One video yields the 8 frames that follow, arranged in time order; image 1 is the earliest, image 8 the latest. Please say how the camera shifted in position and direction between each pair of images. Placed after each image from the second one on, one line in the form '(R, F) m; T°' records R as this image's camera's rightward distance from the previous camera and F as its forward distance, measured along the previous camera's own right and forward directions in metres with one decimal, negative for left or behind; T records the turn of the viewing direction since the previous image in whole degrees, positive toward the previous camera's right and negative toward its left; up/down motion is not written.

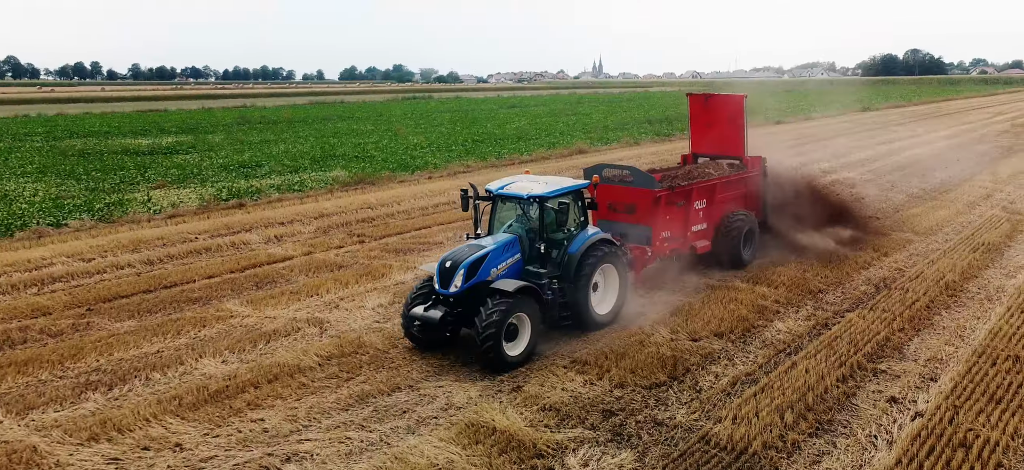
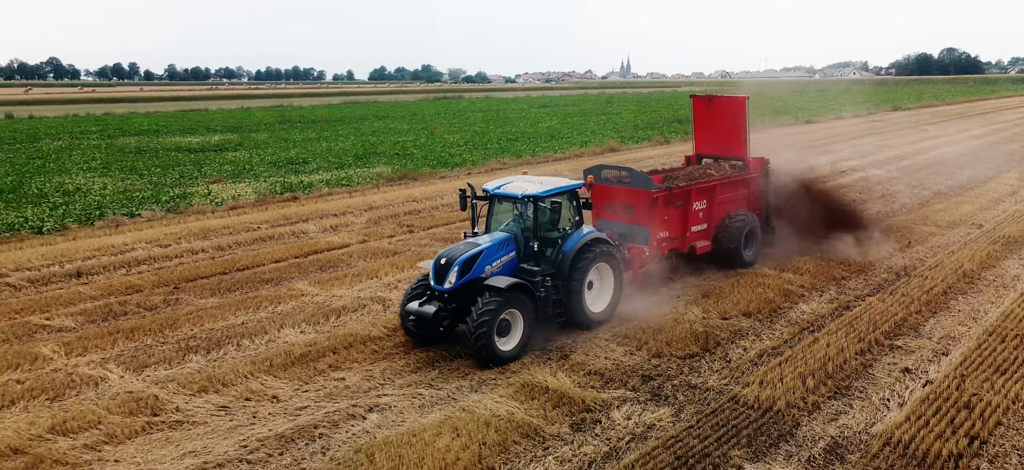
(-0.2, -1.0) m; -2°
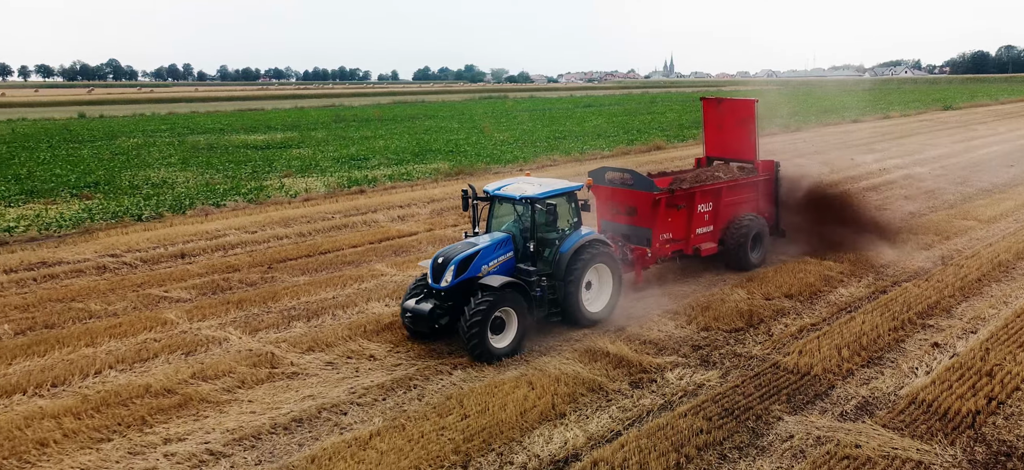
(-0.3, -1.1) m; -3°
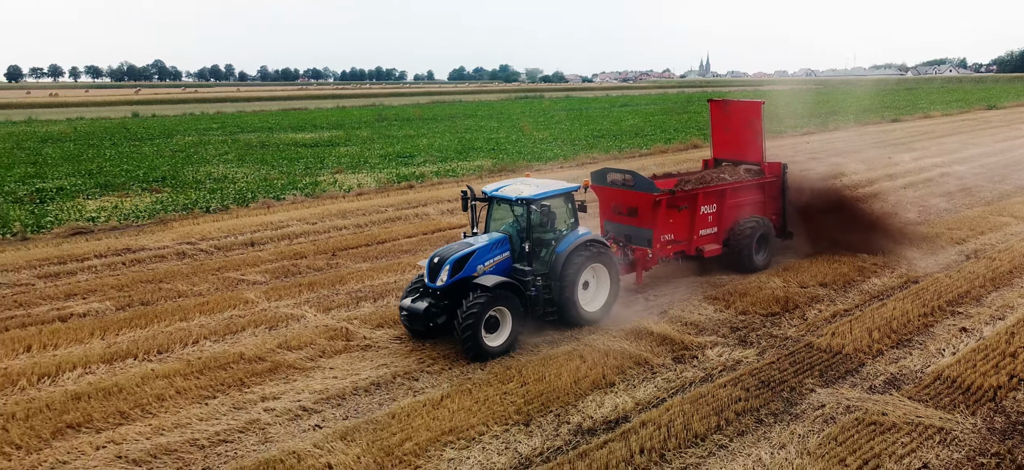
(-0.2, -0.8) m; -2°
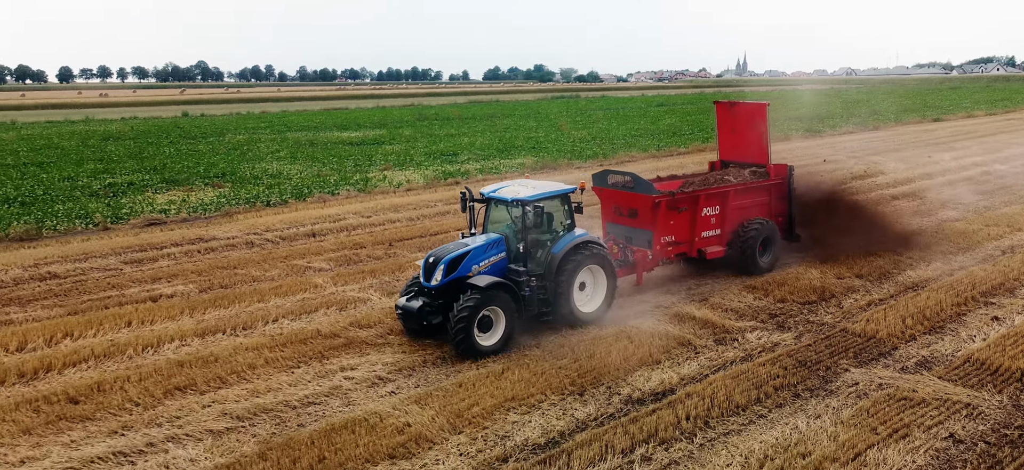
(-0.2, -0.7) m; -2°
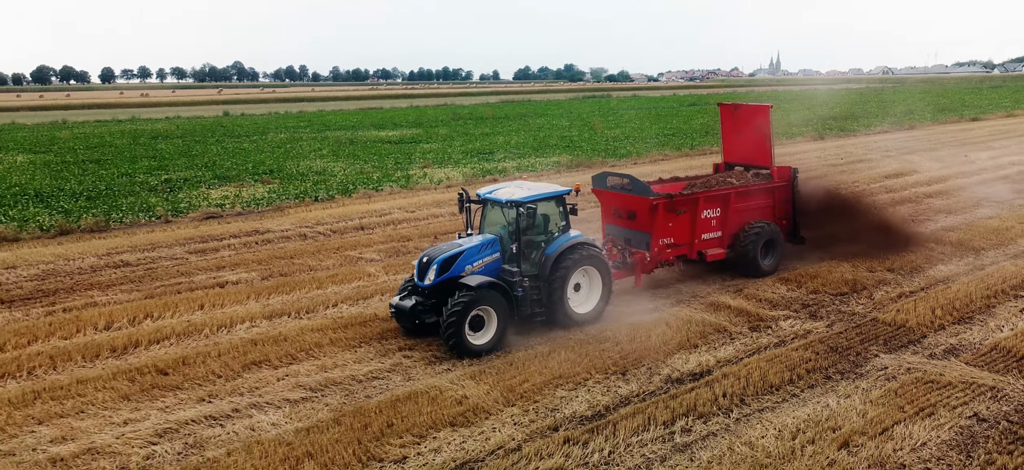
(-0.2, -0.6) m; -2°
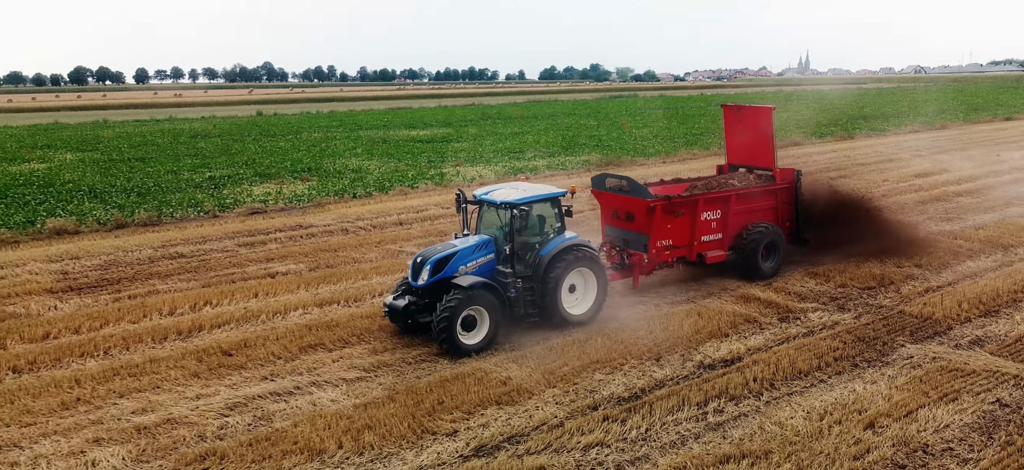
(-0.2, -0.5) m; -2°
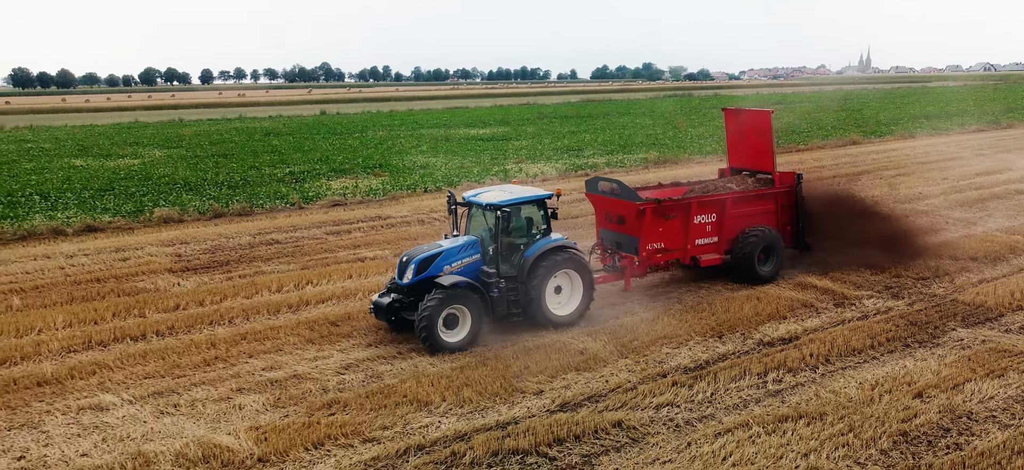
(-0.3, -1.0) m; -4°
